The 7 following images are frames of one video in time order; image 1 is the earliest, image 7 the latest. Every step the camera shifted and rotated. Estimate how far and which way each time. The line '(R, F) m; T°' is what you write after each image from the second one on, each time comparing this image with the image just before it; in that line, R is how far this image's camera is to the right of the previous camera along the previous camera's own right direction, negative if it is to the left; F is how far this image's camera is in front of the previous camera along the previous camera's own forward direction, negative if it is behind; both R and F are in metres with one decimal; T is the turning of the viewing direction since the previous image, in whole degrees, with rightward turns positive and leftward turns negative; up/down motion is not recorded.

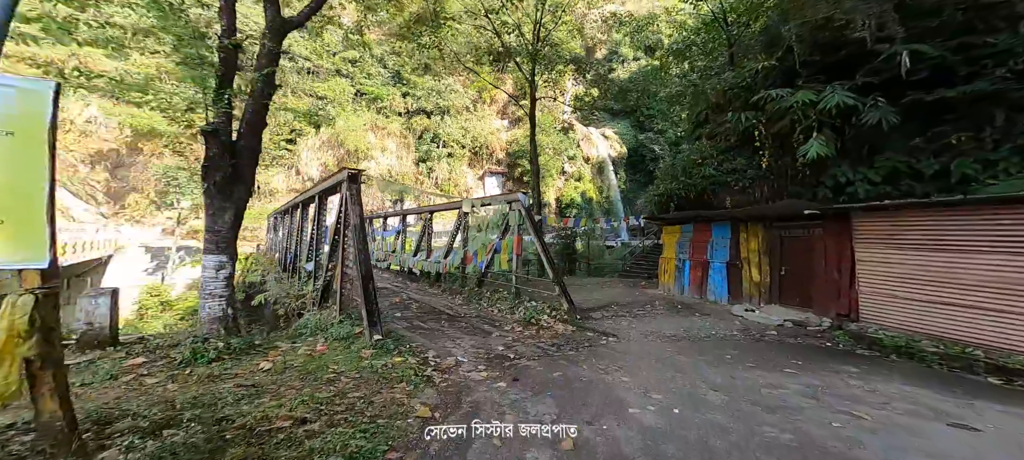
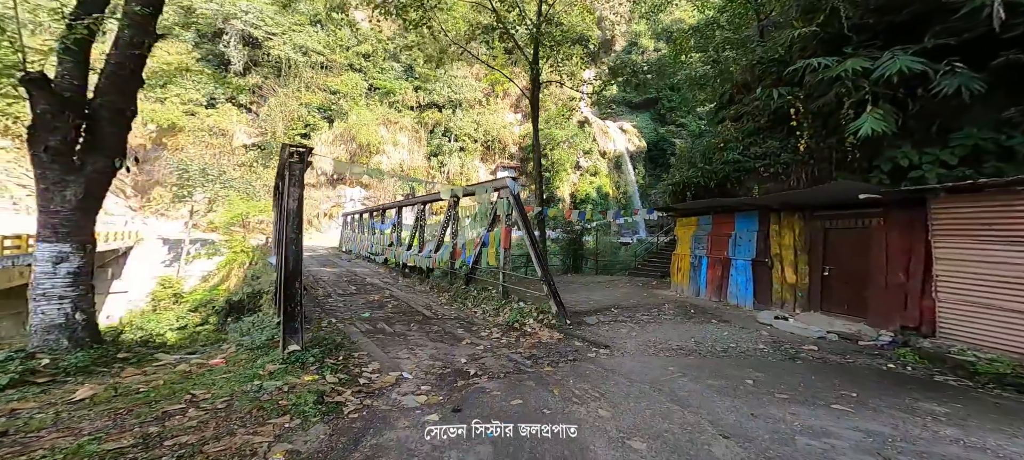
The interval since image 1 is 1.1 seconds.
(+0.6, +1.1) m; -3°
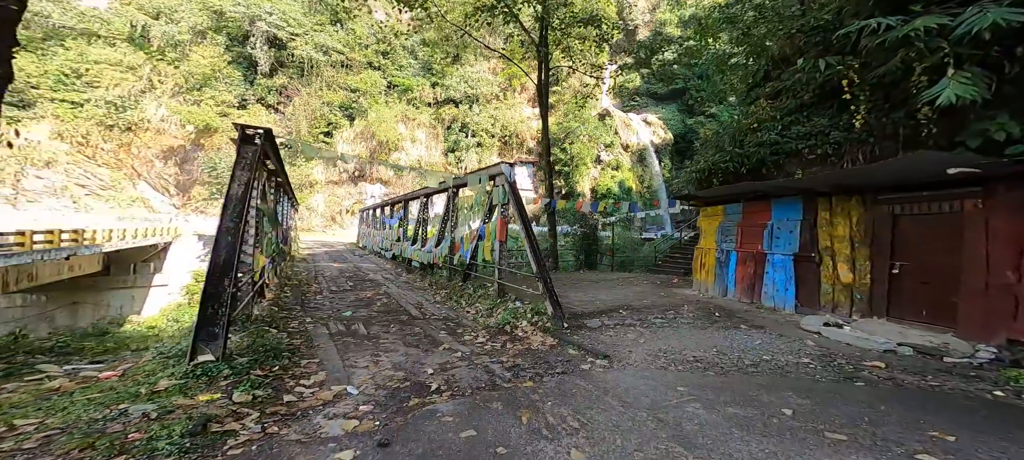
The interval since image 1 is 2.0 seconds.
(+0.5, +0.9) m; -4°
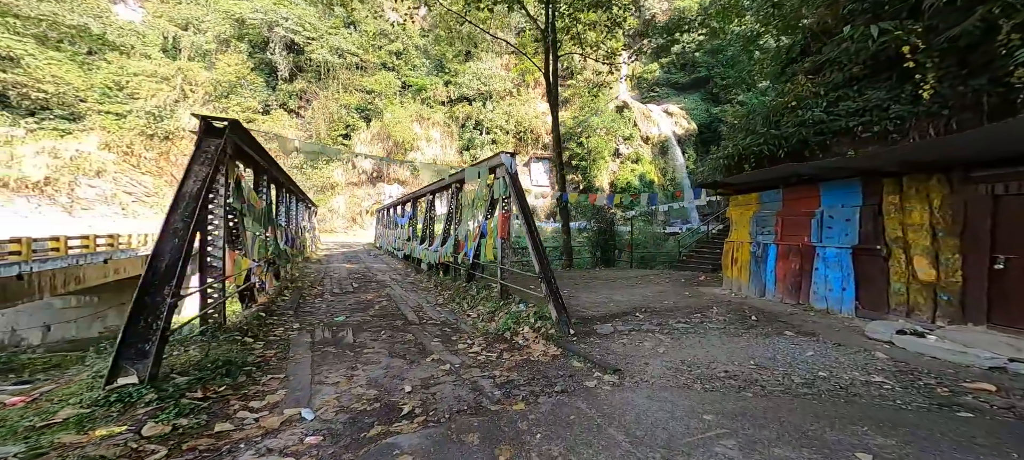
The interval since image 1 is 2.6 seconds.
(+0.3, +0.6) m; -3°
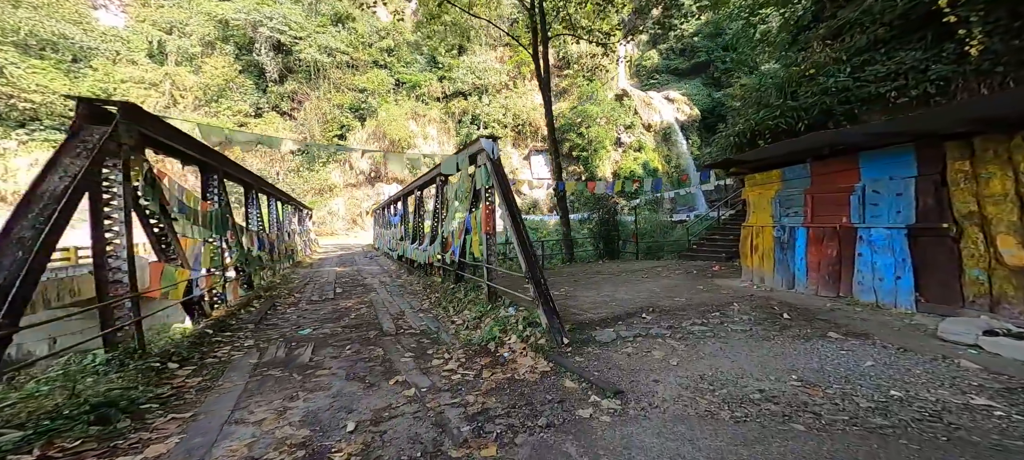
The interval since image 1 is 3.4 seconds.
(+0.3, +0.8) m; -1°
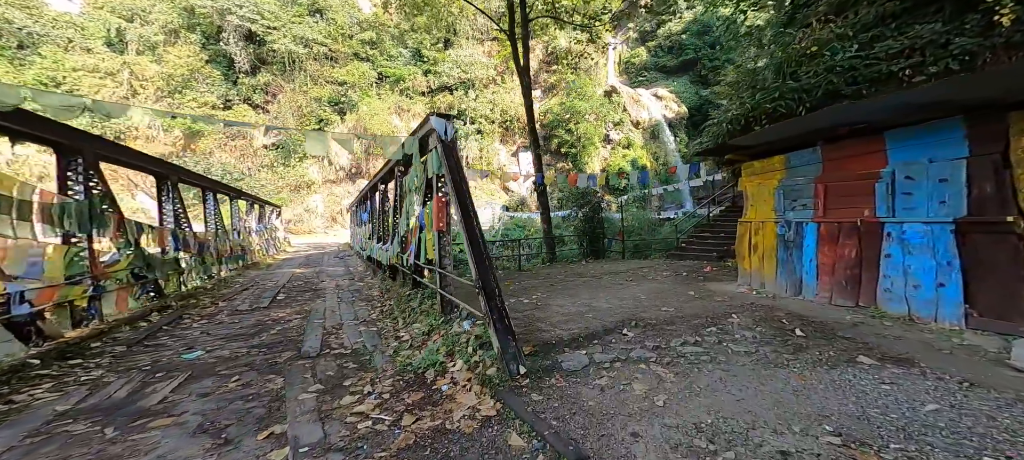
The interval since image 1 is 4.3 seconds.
(+0.4, +0.9) m; +2°
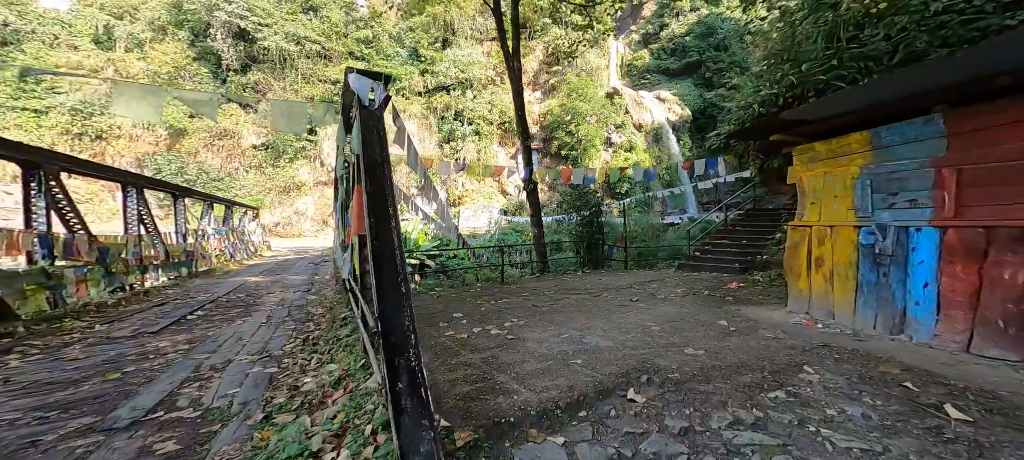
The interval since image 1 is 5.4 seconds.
(+0.4, +1.4) m; 0°
